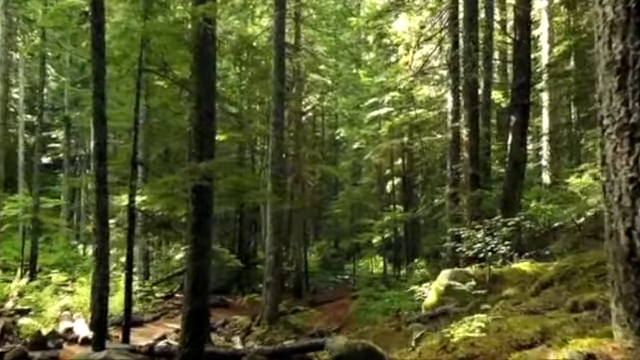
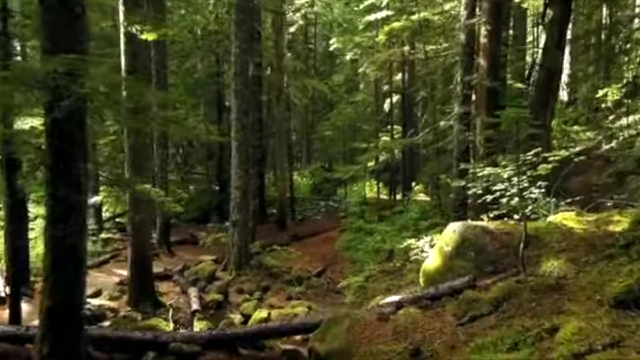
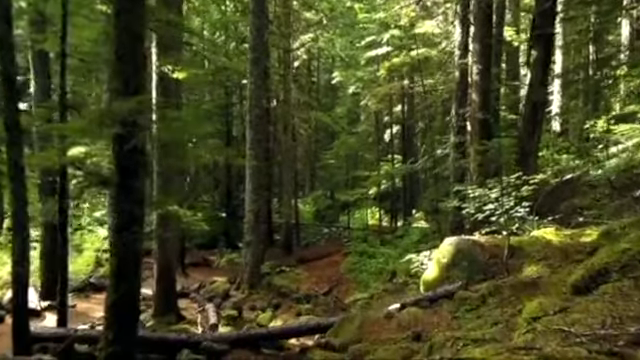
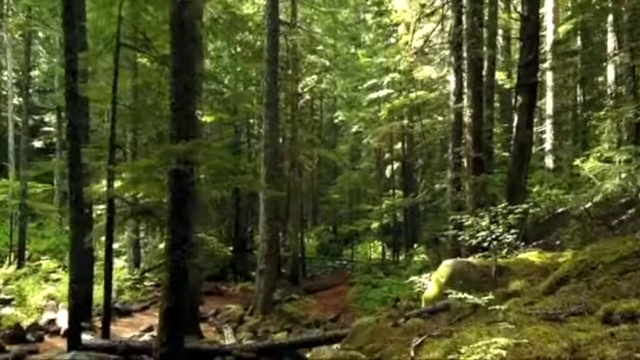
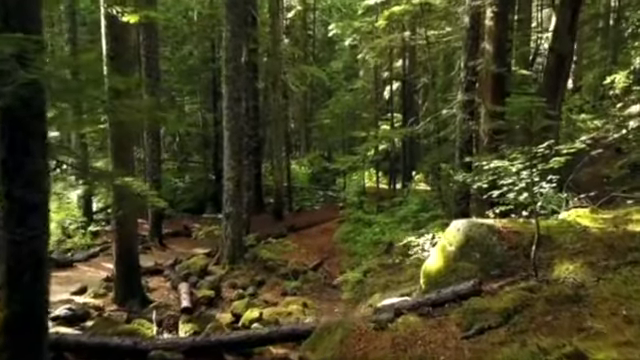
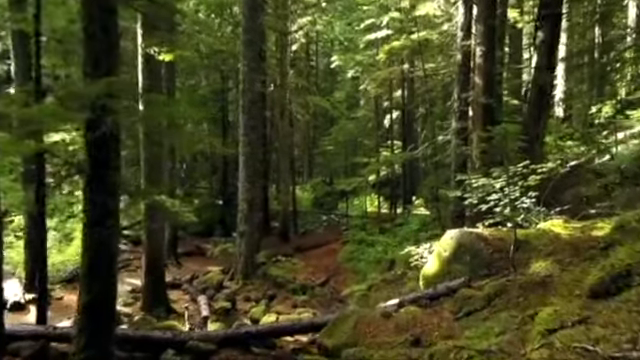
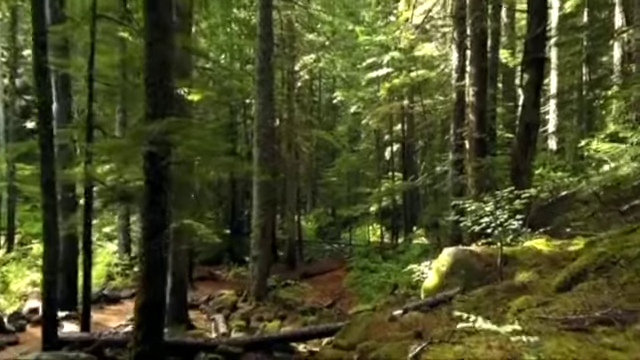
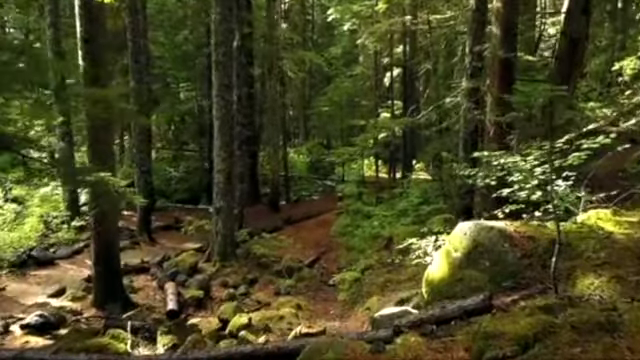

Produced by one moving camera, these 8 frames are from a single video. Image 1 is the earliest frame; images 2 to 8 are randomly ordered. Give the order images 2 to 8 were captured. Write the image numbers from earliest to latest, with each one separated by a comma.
4, 7, 3, 6, 2, 5, 8
